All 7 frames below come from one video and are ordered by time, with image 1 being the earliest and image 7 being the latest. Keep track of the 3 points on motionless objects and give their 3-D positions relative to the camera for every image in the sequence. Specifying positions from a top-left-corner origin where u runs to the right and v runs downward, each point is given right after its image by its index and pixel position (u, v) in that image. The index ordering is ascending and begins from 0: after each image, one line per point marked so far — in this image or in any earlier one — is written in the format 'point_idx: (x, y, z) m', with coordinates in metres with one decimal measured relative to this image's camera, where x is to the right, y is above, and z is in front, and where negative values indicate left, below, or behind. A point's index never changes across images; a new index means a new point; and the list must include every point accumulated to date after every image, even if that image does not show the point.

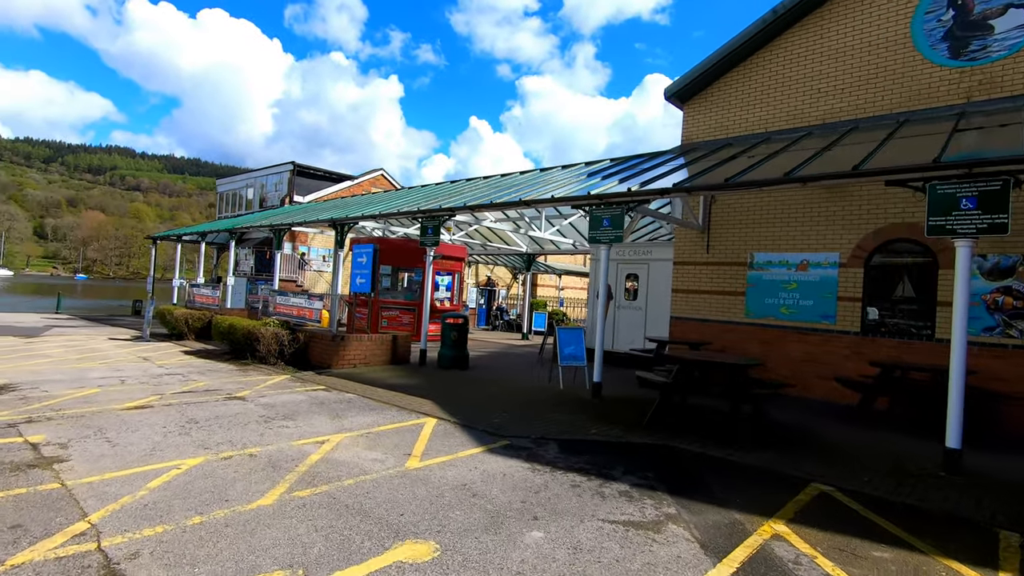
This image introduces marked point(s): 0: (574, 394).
0: (+1.0, -1.7, +8.7) m
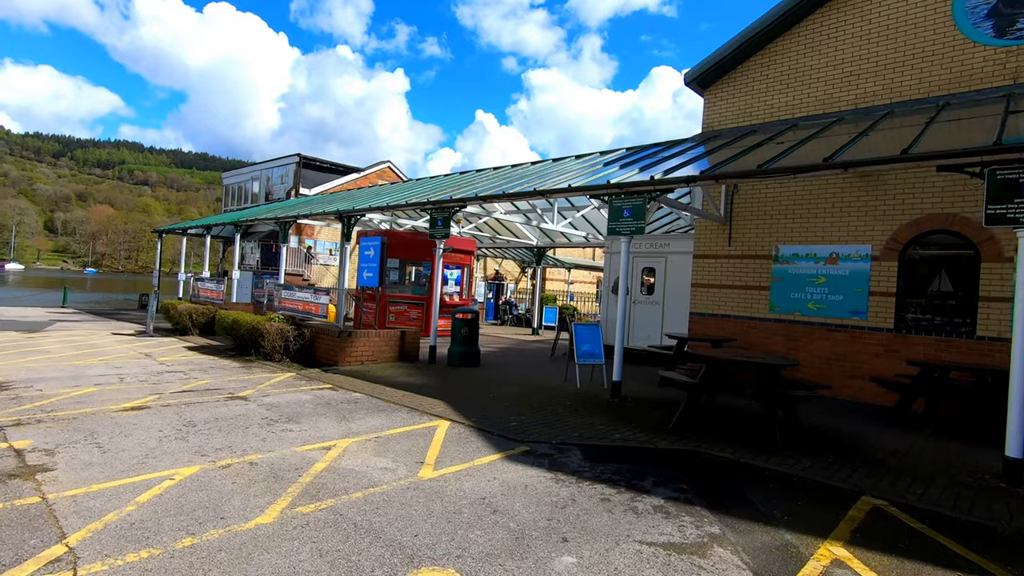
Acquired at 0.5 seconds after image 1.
0: (+1.2, -1.6, +8.3) m
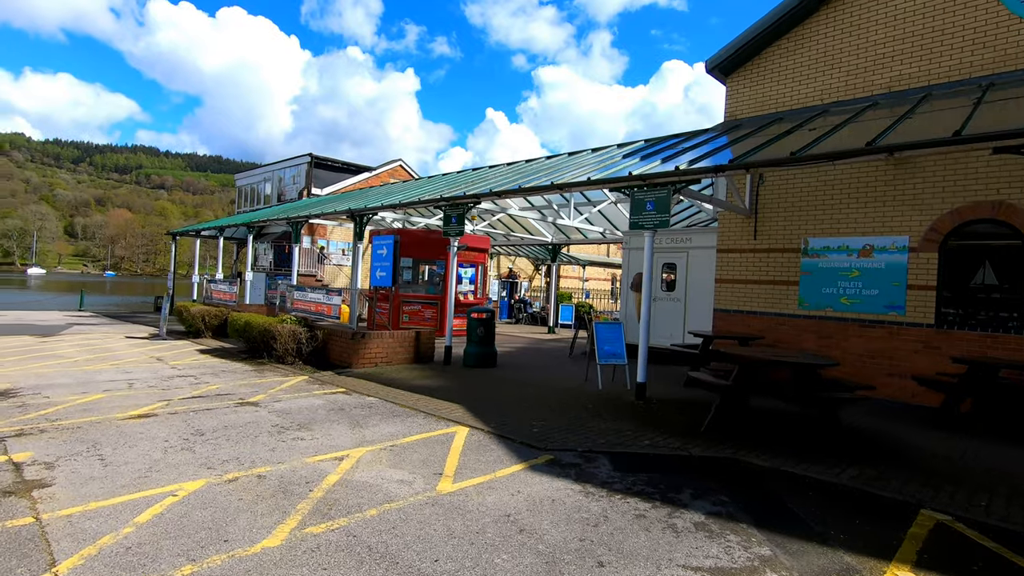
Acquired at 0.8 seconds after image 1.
0: (+1.5, -1.6, +7.9) m
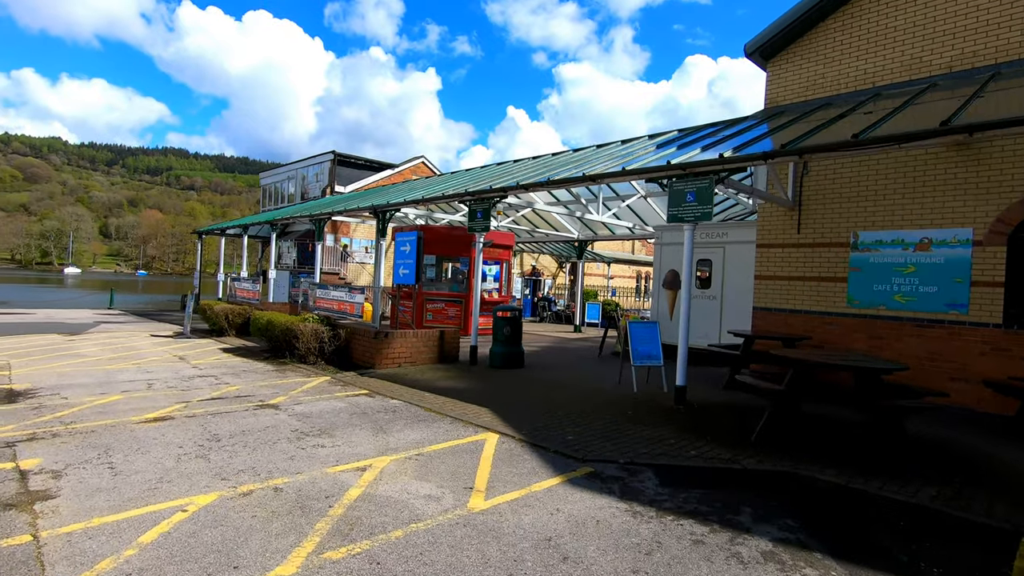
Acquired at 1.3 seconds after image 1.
0: (+1.9, -1.5, +7.4) m
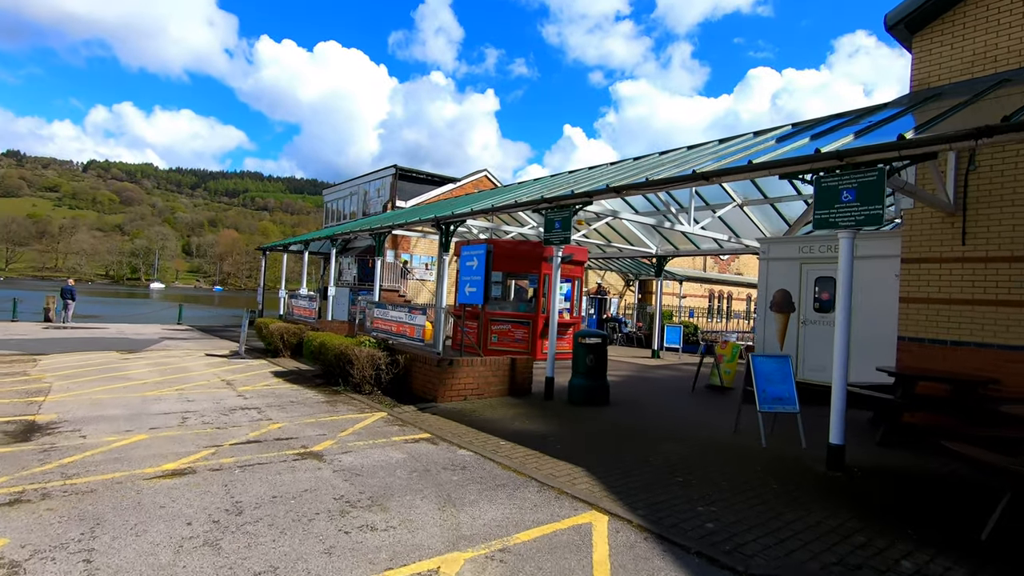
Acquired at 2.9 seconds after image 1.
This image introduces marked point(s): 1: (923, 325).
0: (+3.0, -1.8, +5.7) m
1: (+6.1, -0.5, +8.0) m
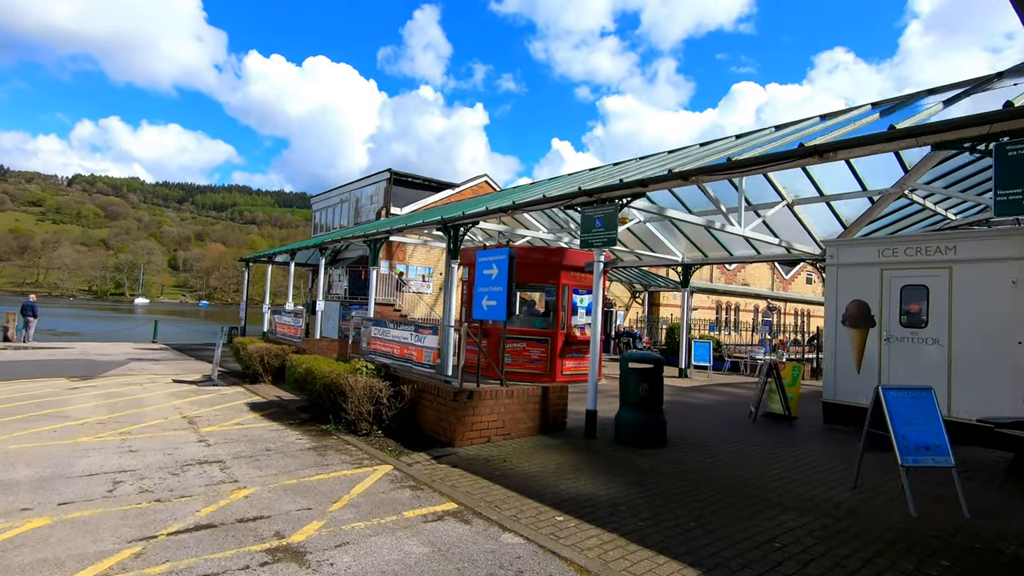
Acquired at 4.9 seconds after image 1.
0: (+3.5, -1.9, +4.0) m
1: (+6.5, -0.7, +6.4) m
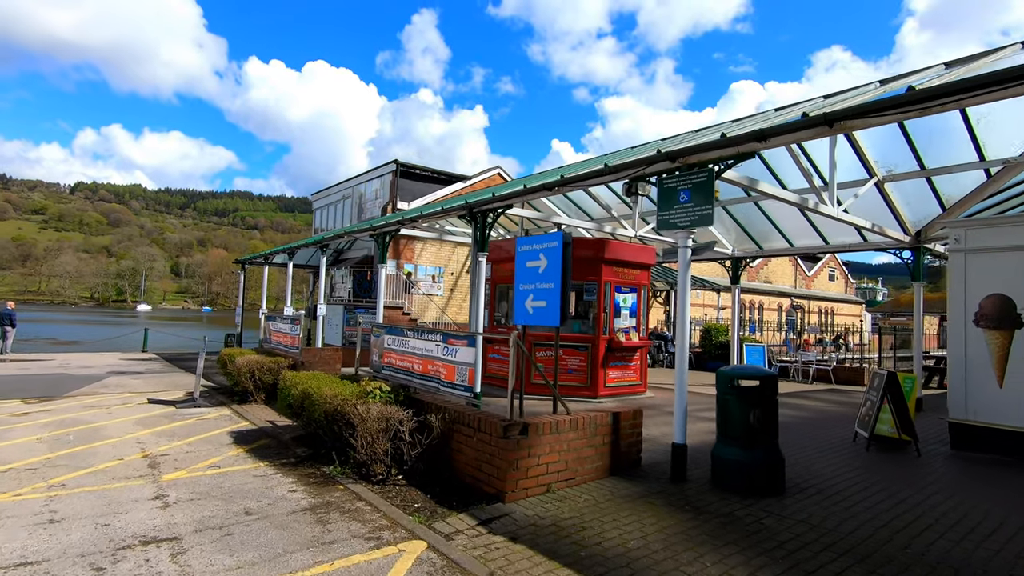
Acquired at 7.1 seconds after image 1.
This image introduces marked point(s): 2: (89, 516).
0: (+4.1, -1.8, +2.2) m
1: (+7.2, -0.5, +4.6) m
2: (-3.4, -1.8, +4.4) m
